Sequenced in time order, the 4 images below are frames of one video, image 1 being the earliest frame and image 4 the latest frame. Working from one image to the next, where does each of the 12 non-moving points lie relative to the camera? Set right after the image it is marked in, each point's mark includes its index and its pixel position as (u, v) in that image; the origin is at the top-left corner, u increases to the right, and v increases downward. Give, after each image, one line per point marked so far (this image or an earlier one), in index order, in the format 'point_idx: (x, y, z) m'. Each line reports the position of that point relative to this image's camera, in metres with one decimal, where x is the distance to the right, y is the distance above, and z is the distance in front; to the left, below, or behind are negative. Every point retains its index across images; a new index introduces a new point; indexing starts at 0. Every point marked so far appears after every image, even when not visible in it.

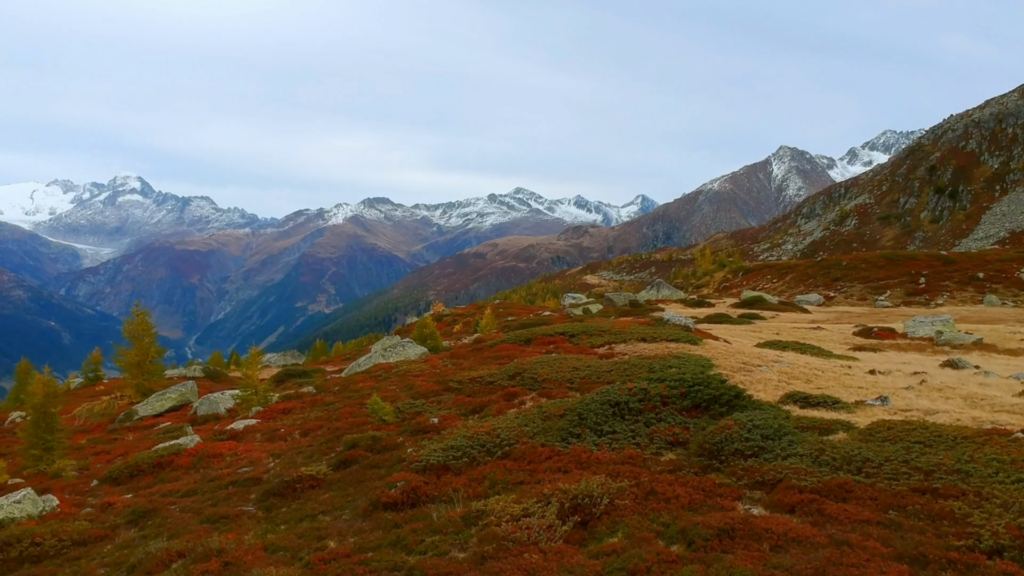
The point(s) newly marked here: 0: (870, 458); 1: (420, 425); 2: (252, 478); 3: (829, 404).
0: (+8.8, -4.2, +12.7) m
1: (-3.5, -5.2, +19.5) m
2: (-9.9, -7.3, +19.7) m
3: (+11.4, -4.2, +18.5) m
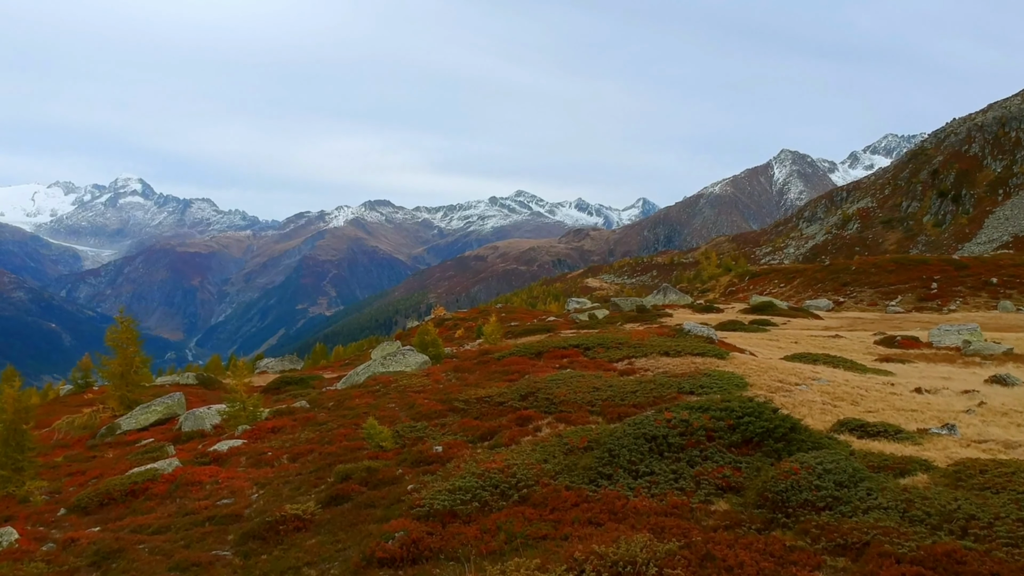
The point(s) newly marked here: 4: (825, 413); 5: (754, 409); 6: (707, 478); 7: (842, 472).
0: (+9.3, -4.5, +10.4) m
1: (-3.0, -5.6, +17.2) m
2: (-9.4, -7.6, +17.4) m
3: (+11.8, -4.6, +16.1) m
4: (+10.9, -4.4, +18.0) m
5: (+6.8, -3.4, +14.6) m
6: (+4.6, -4.5, +12.3) m
7: (+7.6, -4.2, +11.9) m
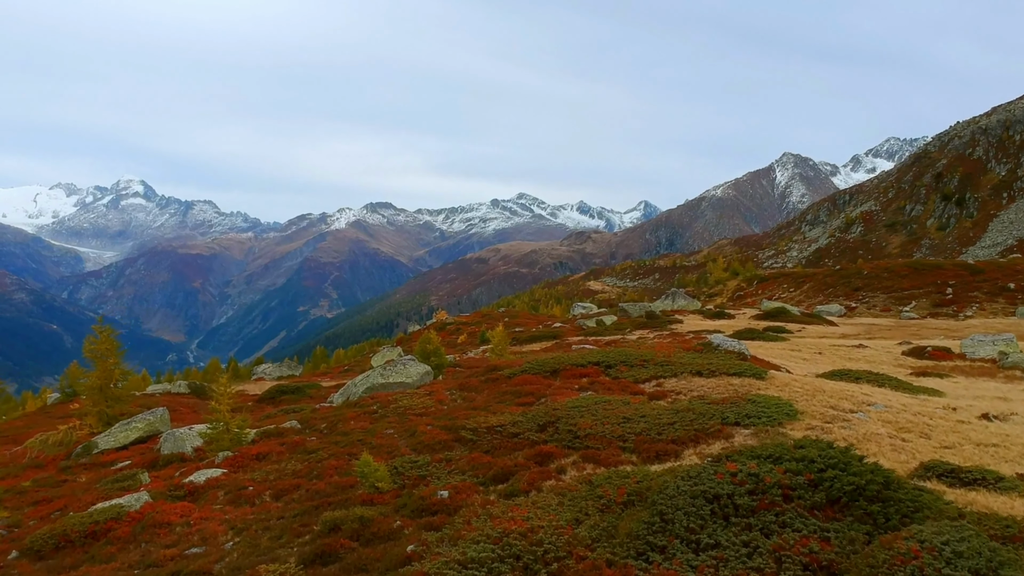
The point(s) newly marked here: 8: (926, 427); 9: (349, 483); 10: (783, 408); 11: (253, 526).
0: (+9.8, -5.0, +7.6) m
1: (-2.5, -6.0, +14.5) m
2: (-8.9, -8.0, +14.7) m
3: (+12.4, -5.0, +13.4) m
4: (+11.5, -4.9, +15.3) m
5: (+7.4, -3.9, +11.9) m
6: (+5.2, -5.0, +9.6) m
7: (+8.1, -4.7, +9.2) m
8: (+14.6, -4.9, +18.3) m
9: (-5.6, -6.6, +17.6) m
10: (+9.7, -4.2, +18.2) m
11: (-8.4, -7.7, +16.7) m
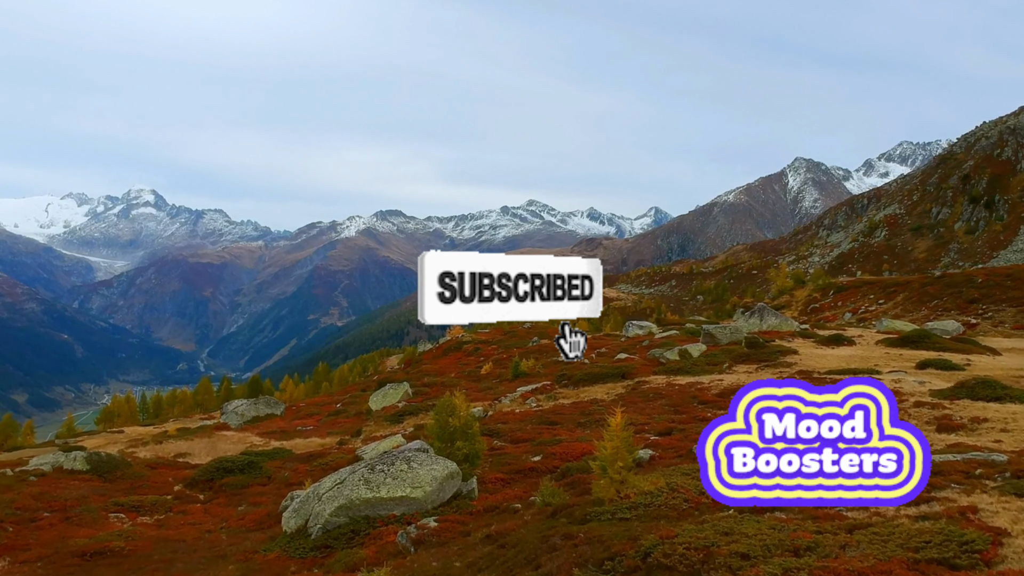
0: (+13.7, -5.9, -14.0) m
1: (+1.6, -7.1, -6.9) m
2: (-4.8, -9.2, -6.7) m
3: (+16.4, -6.1, -8.3) m
4: (+15.6, -5.9, -6.4) m
5: (+11.4, -4.9, -9.7) m
6: (+9.1, -6.0, -12.0) m
7: (+12.1, -5.7, -12.4) m
8: (+18.7, -6.0, -3.5) m
9: (-1.5, -7.8, -3.8) m
10: (+13.8, -5.3, -3.5) m
11: (-4.2, -8.8, -4.7) m
